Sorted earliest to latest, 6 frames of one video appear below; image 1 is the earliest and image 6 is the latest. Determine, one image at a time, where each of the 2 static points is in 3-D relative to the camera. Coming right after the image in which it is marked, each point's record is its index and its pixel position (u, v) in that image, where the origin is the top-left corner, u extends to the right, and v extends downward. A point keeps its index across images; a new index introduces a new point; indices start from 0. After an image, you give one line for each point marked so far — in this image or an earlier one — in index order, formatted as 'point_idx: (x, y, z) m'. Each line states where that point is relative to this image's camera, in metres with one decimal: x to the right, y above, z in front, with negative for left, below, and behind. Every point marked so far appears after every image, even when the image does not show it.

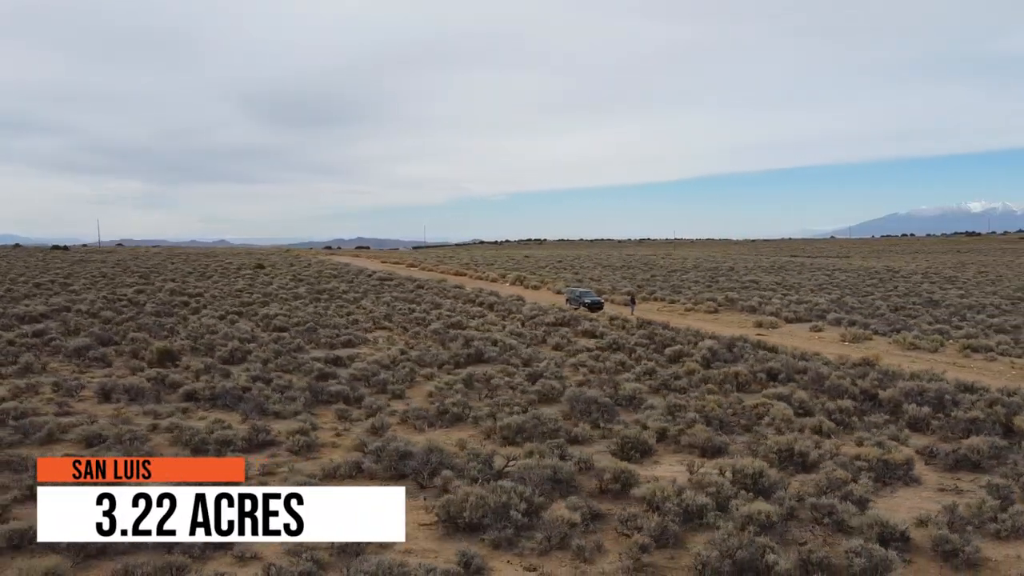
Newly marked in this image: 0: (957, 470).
0: (+5.5, -2.2, +9.7) m
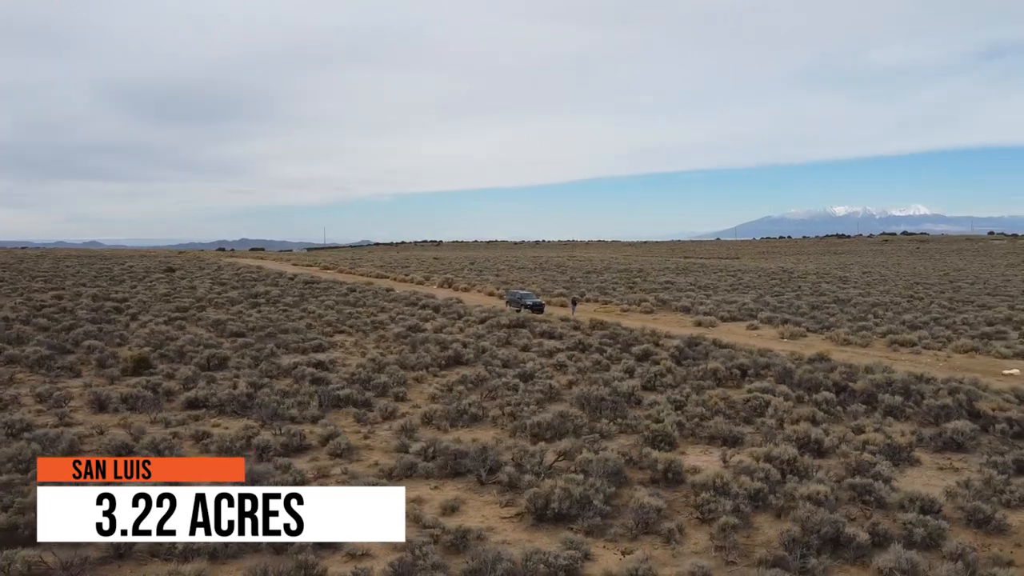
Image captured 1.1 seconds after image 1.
0: (+6.0, -2.2, +11.0) m
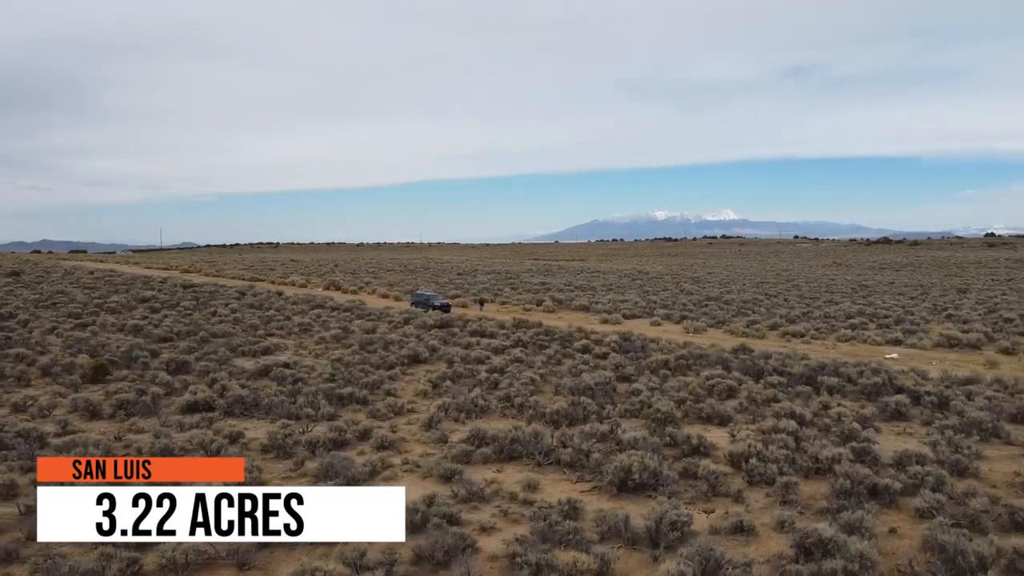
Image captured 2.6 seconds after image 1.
0: (+6.4, -2.1, +13.3) m
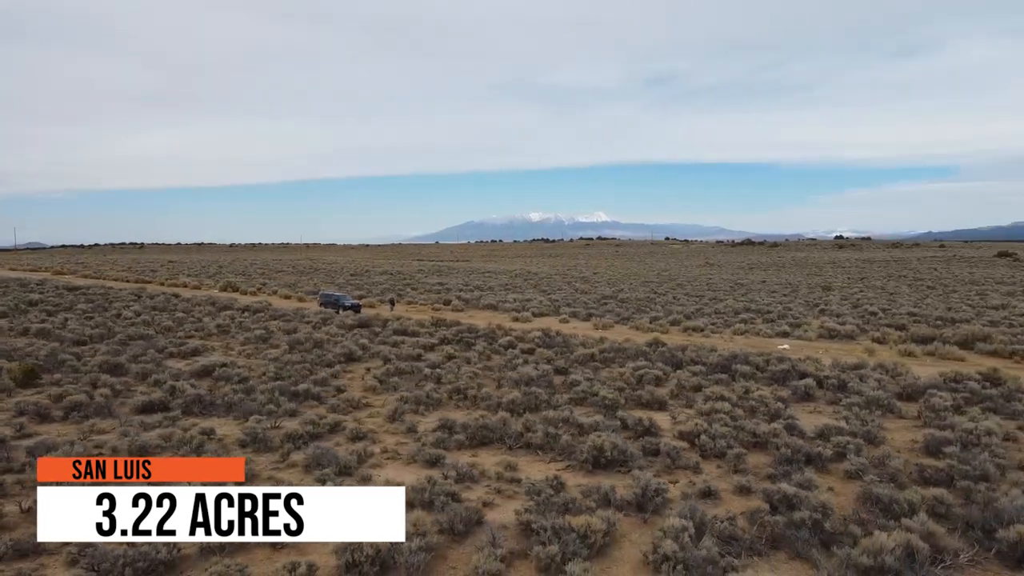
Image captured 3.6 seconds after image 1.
0: (+5.5, -2.1, +15.0) m
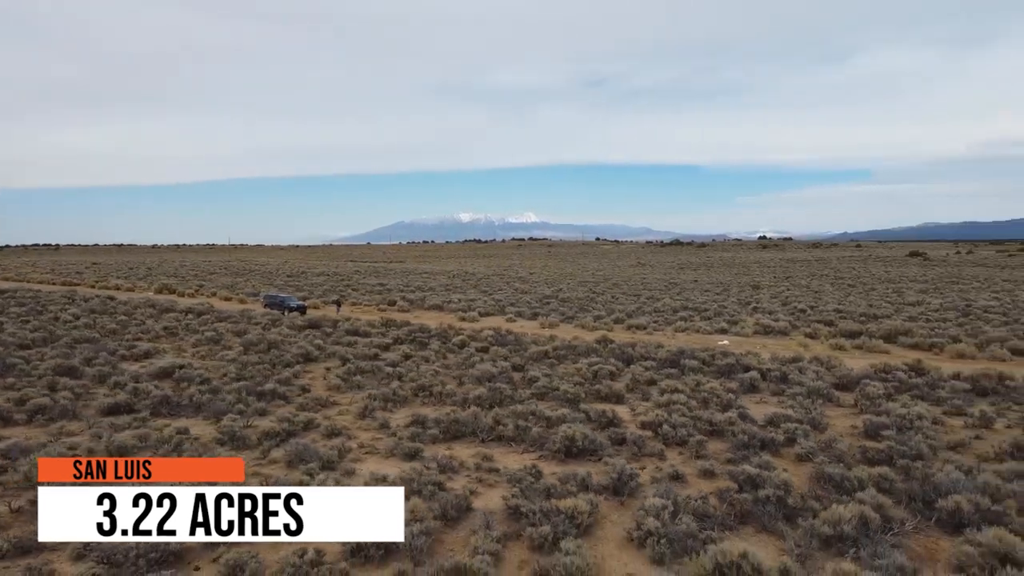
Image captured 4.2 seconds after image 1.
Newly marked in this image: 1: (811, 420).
0: (+4.8, -2.0, +16.0) m
1: (+4.8, -2.1, +13.0) m
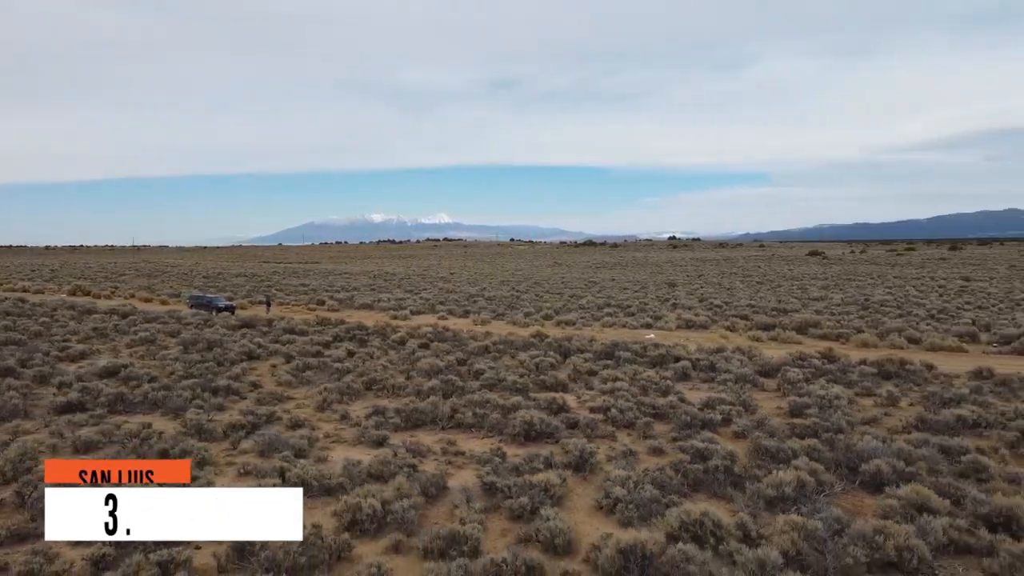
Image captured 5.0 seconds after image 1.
0: (+3.7, -1.9, +17.1) m
1: (+4.0, -2.0, +14.1) m
